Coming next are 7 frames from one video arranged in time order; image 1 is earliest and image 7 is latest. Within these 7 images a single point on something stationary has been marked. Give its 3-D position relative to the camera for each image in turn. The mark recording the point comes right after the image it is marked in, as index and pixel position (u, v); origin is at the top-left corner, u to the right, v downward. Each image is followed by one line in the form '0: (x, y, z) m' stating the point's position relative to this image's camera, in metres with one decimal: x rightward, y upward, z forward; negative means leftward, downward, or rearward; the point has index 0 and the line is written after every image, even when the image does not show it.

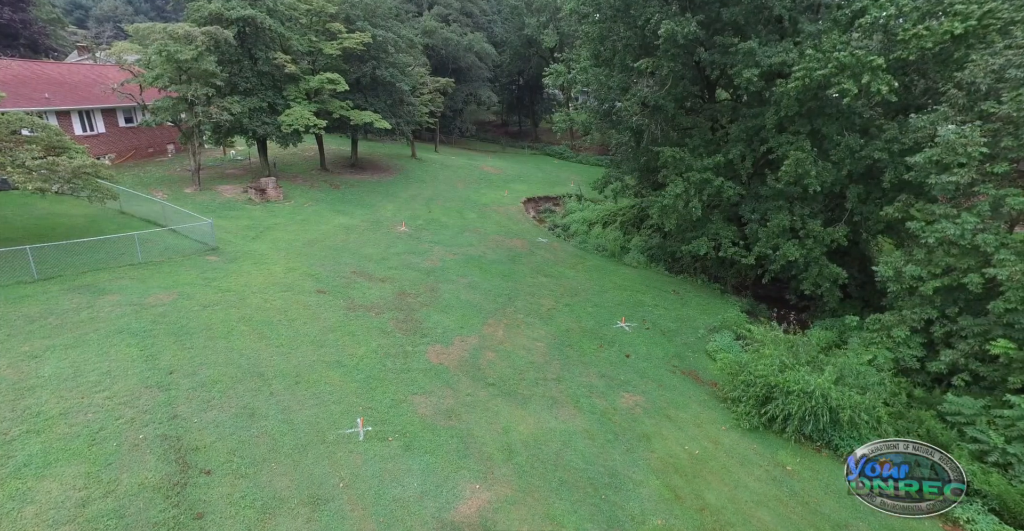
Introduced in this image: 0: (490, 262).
0: (-0.8, 0.0, +19.1) m
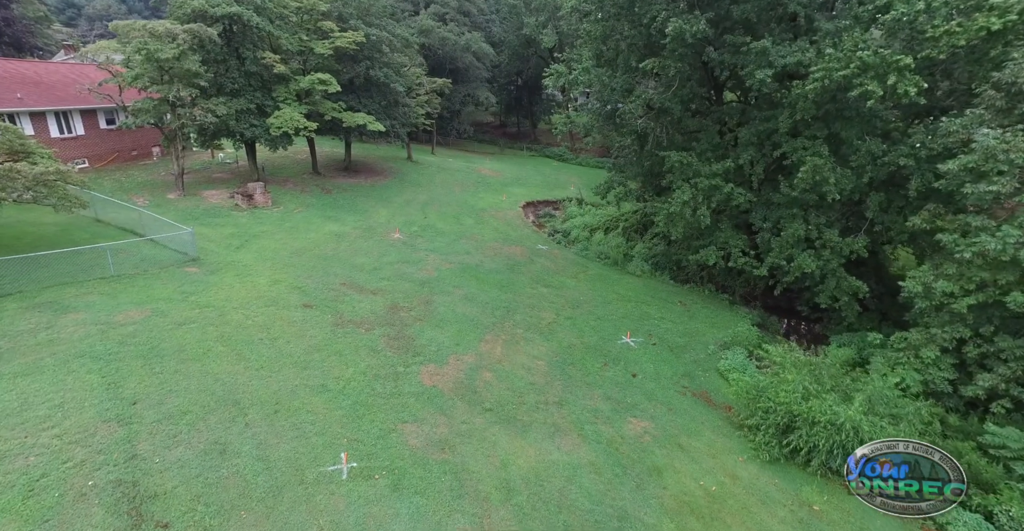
0: (-0.9, -0.3, +18.2) m
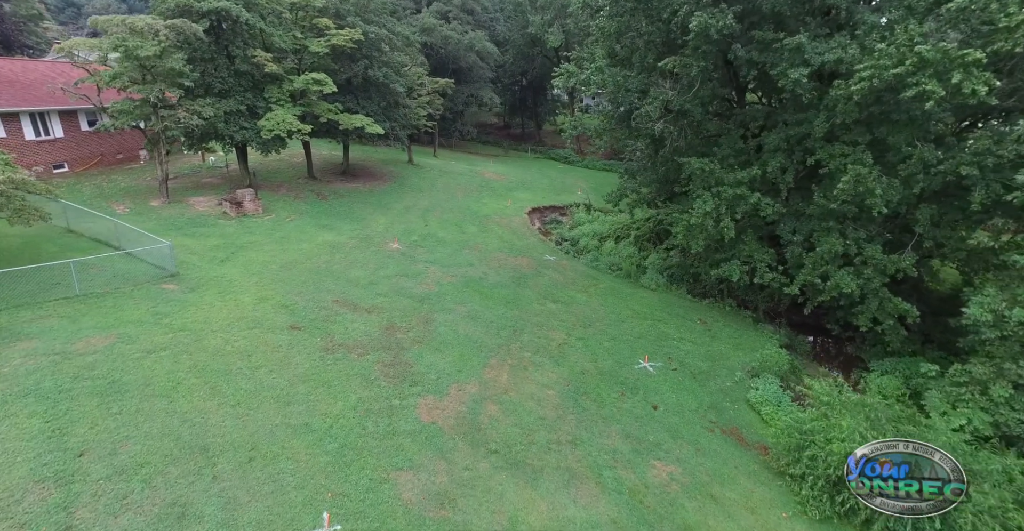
0: (-0.7, -0.8, +17.0) m
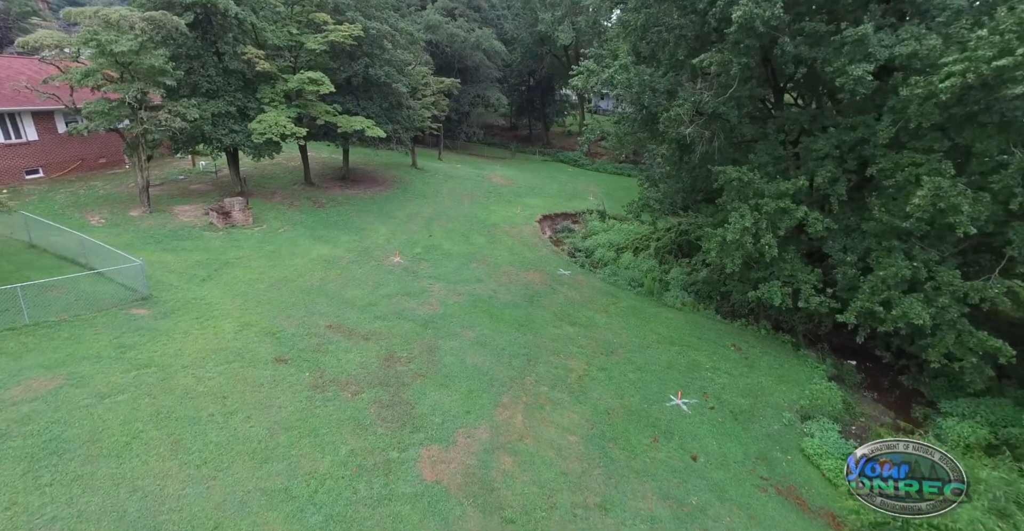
0: (-0.3, -1.3, +15.4) m
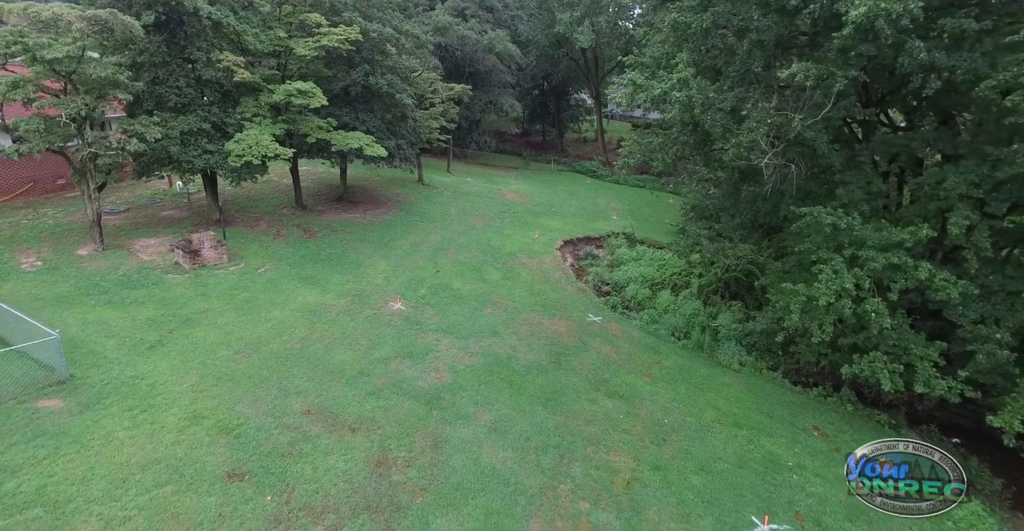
0: (+0.3, -2.7, +12.6) m
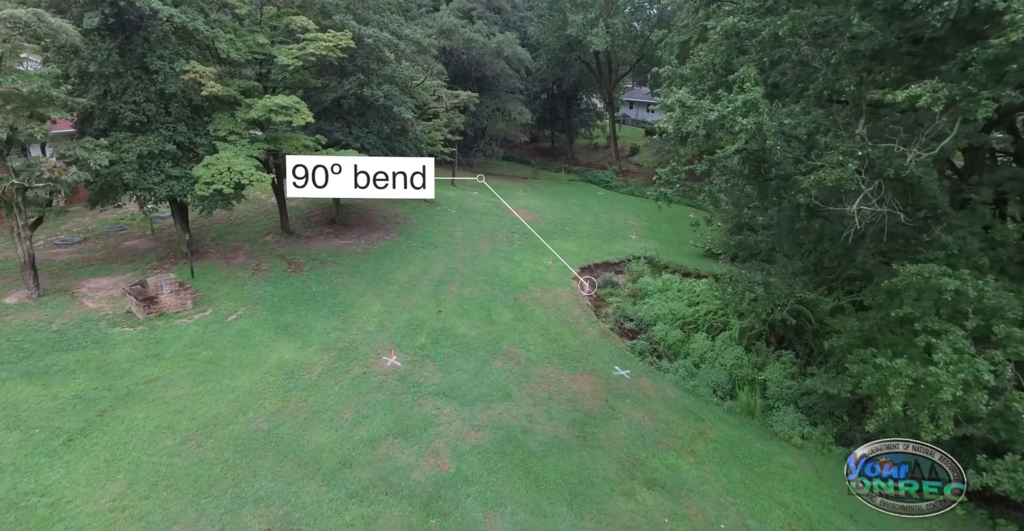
0: (+0.7, -3.9, +10.3) m
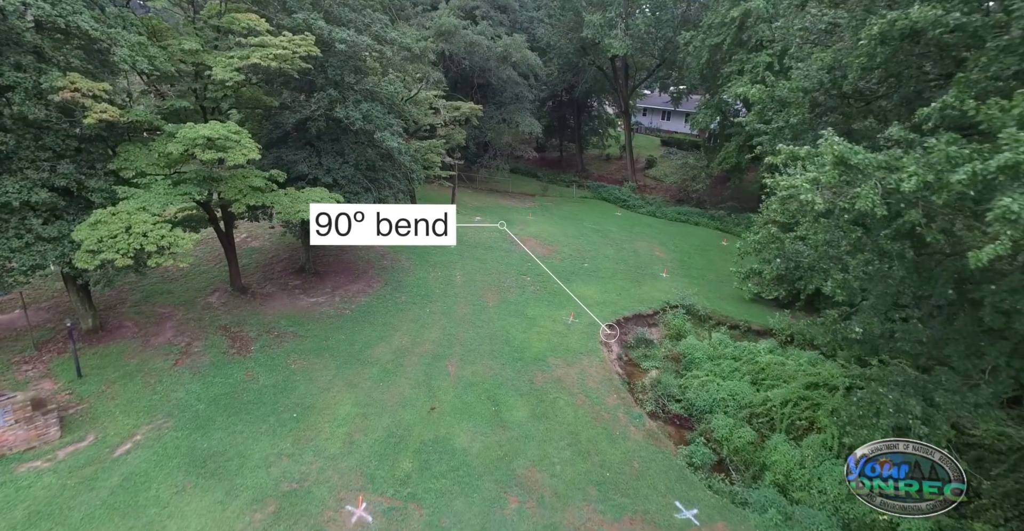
0: (+1.0, -5.8, +6.3) m
